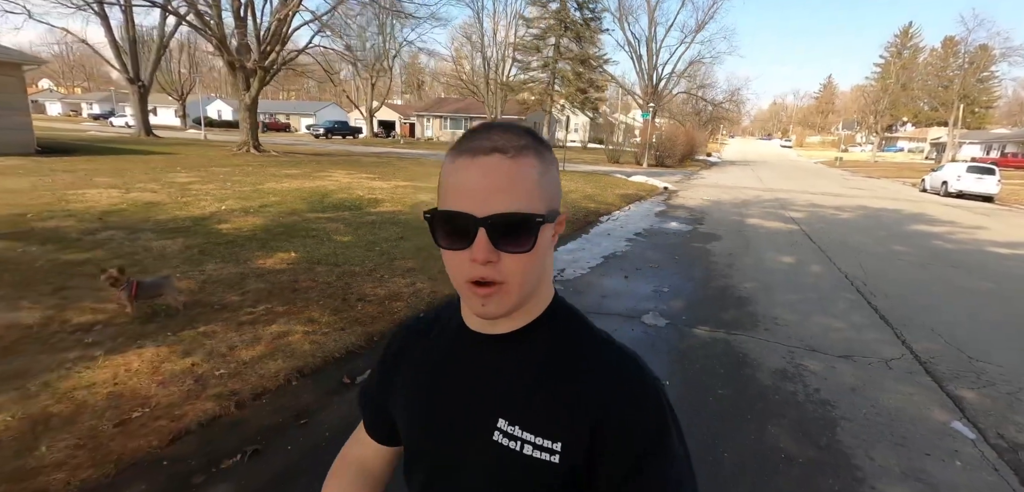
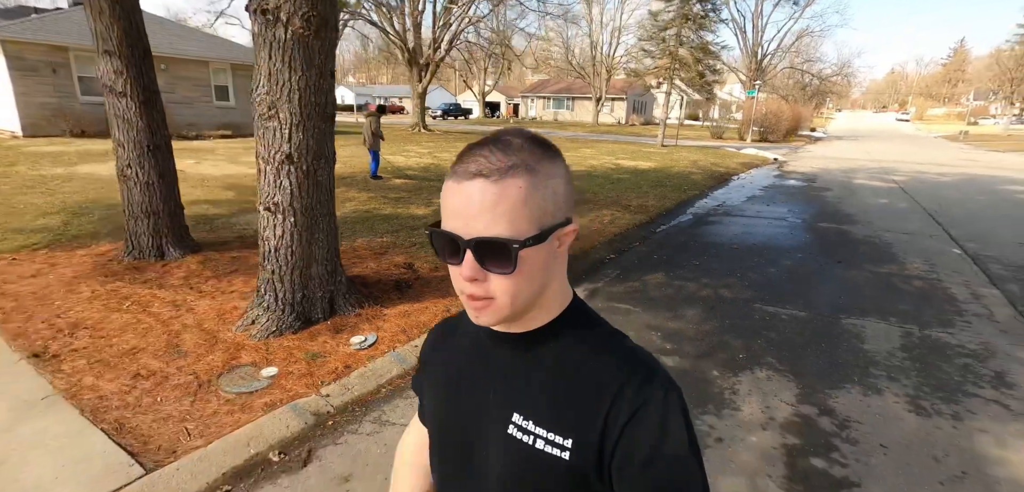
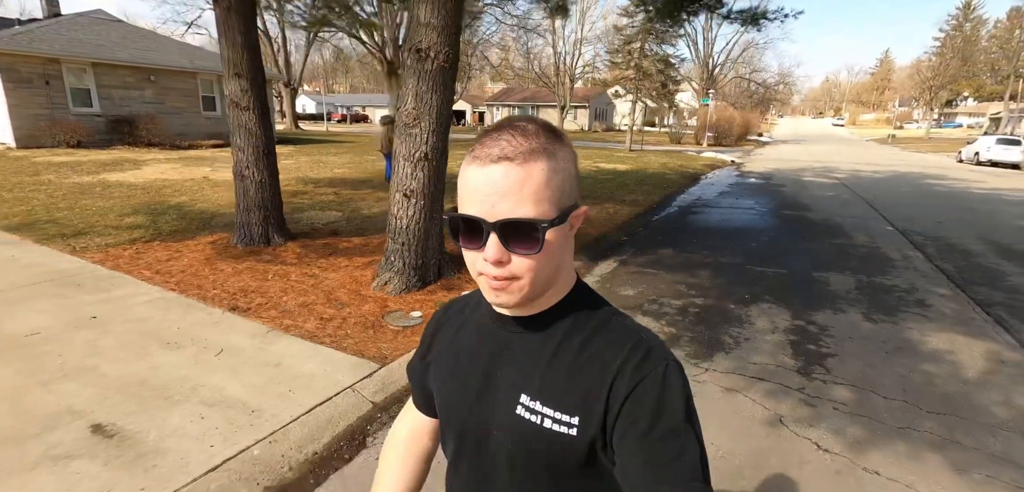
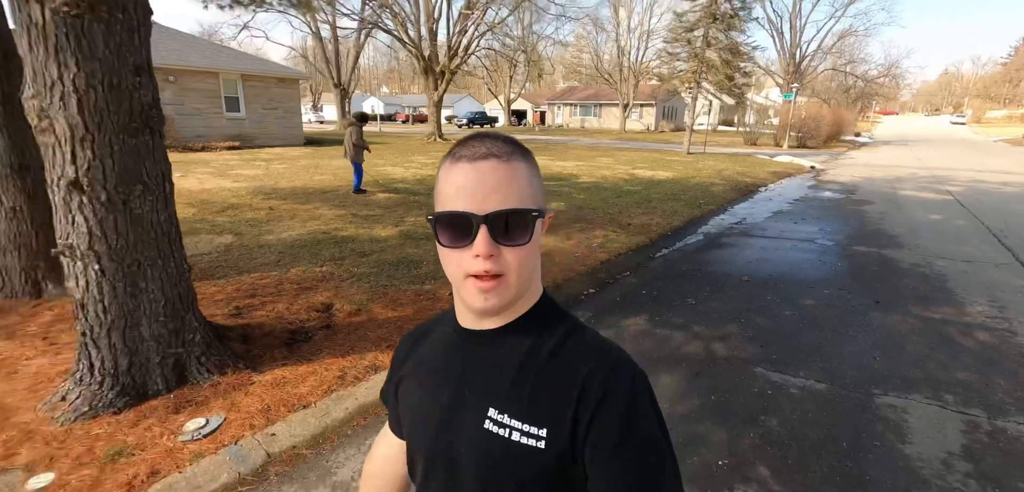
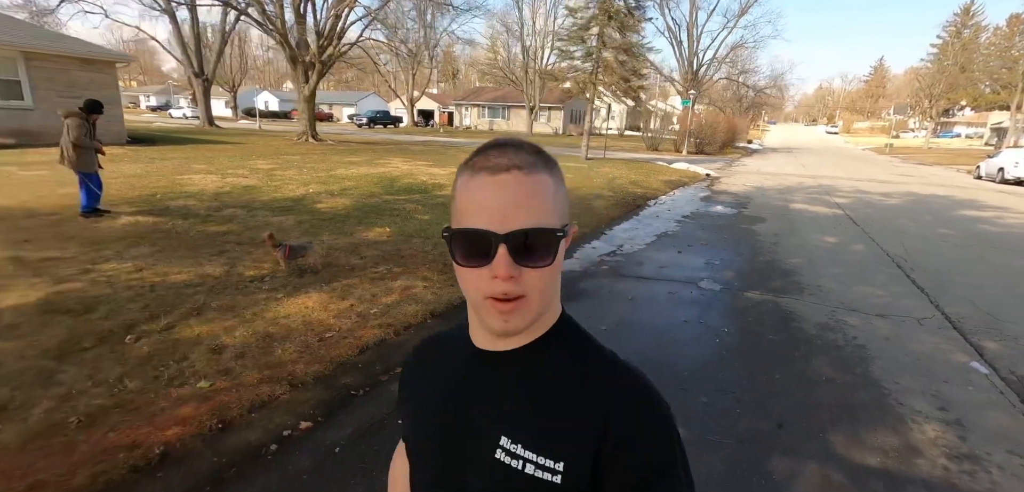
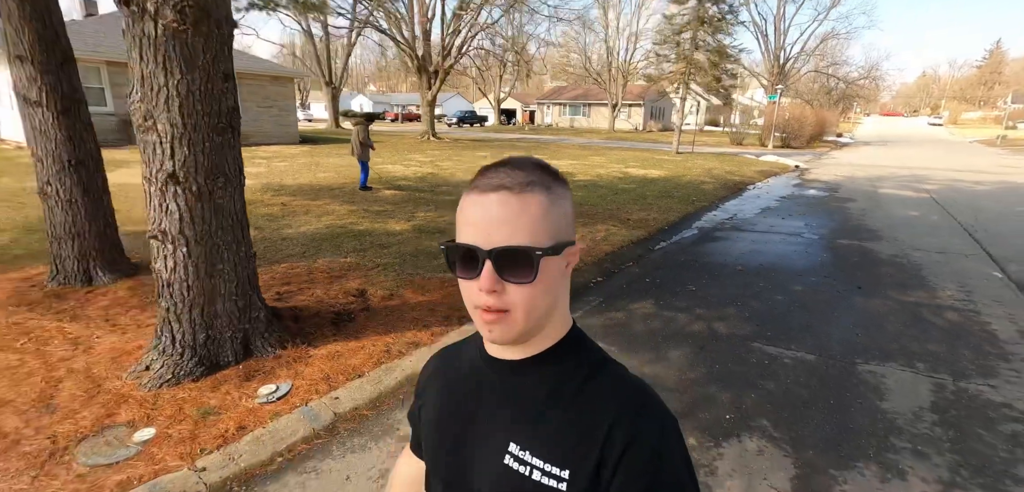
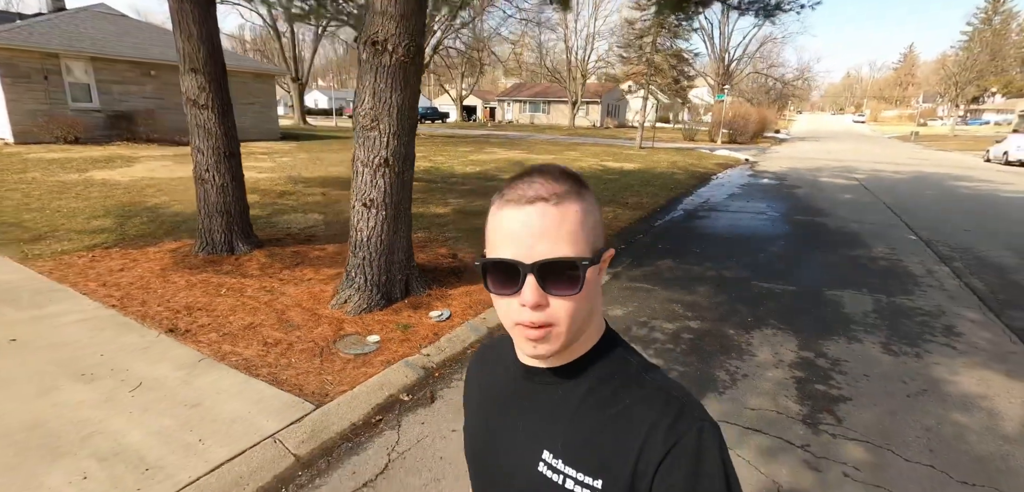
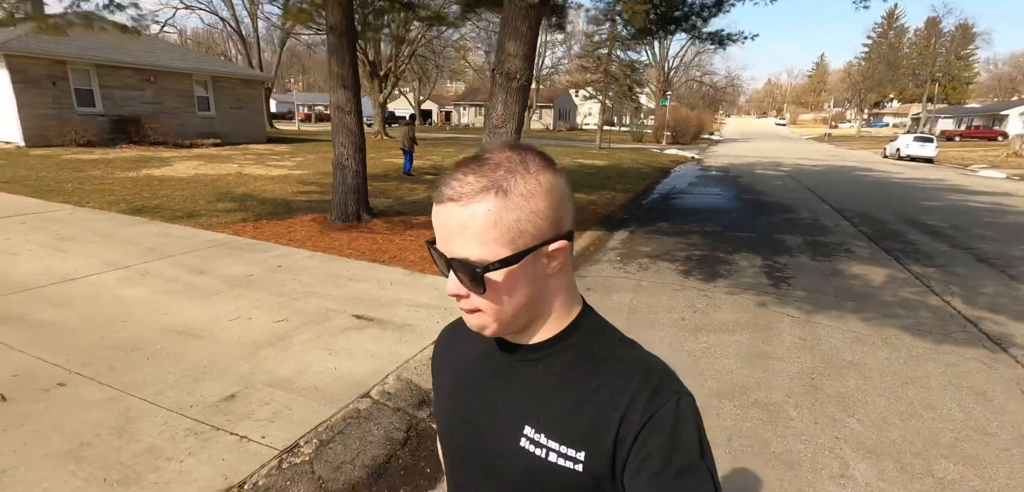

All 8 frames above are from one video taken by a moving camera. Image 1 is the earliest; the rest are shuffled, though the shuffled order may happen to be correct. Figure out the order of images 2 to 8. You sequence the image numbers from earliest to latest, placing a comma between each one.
5, 4, 6, 2, 7, 3, 8
